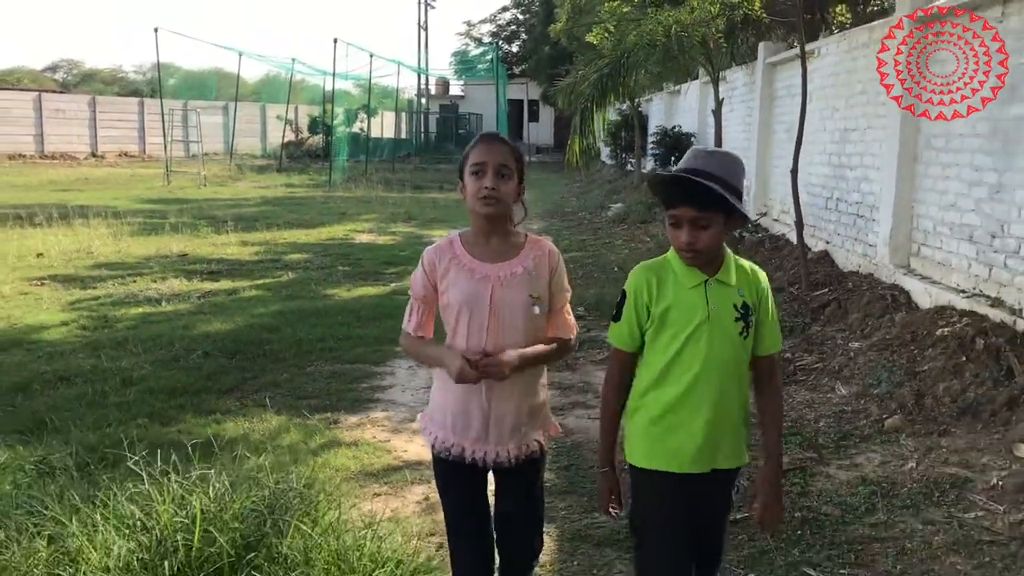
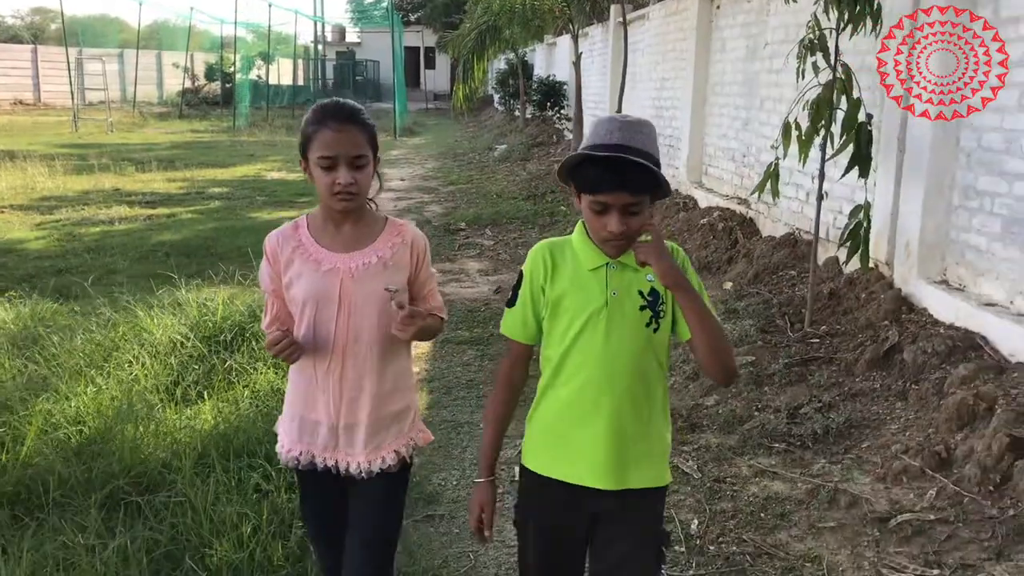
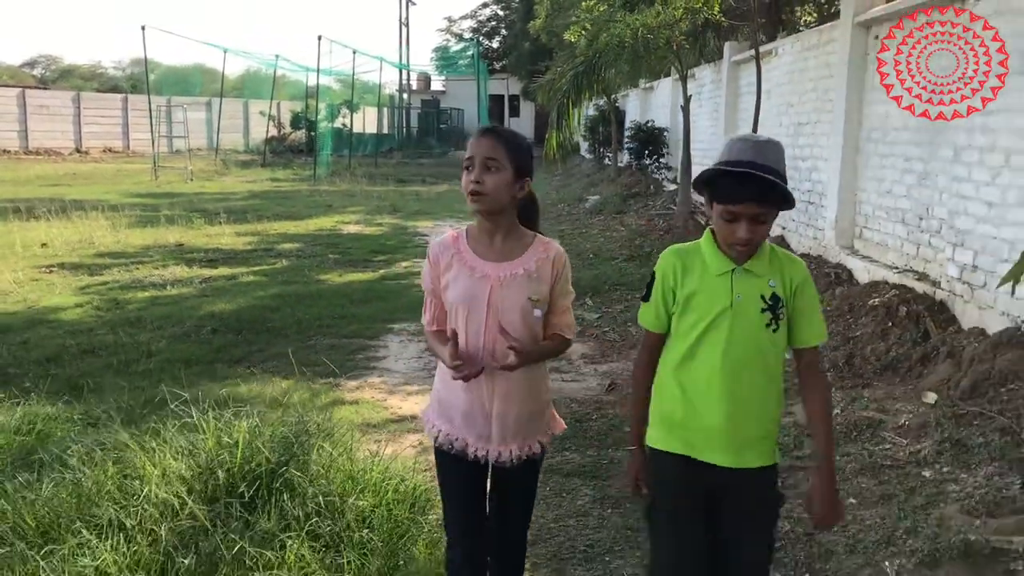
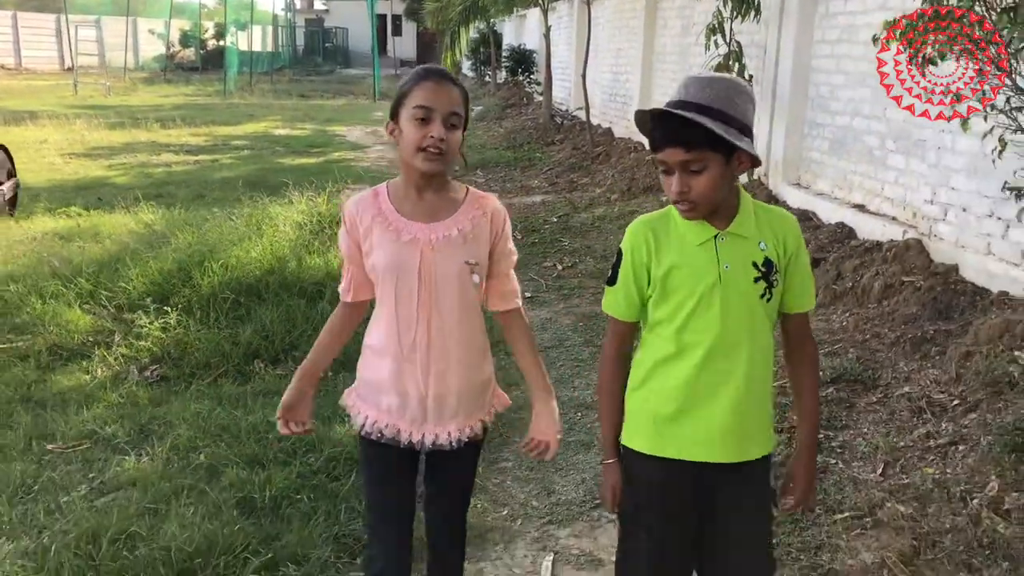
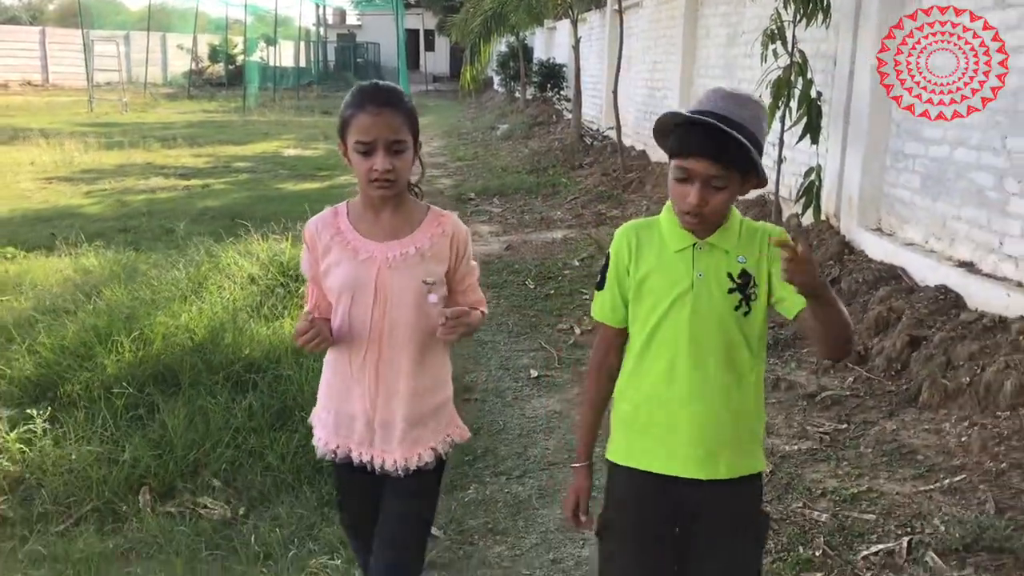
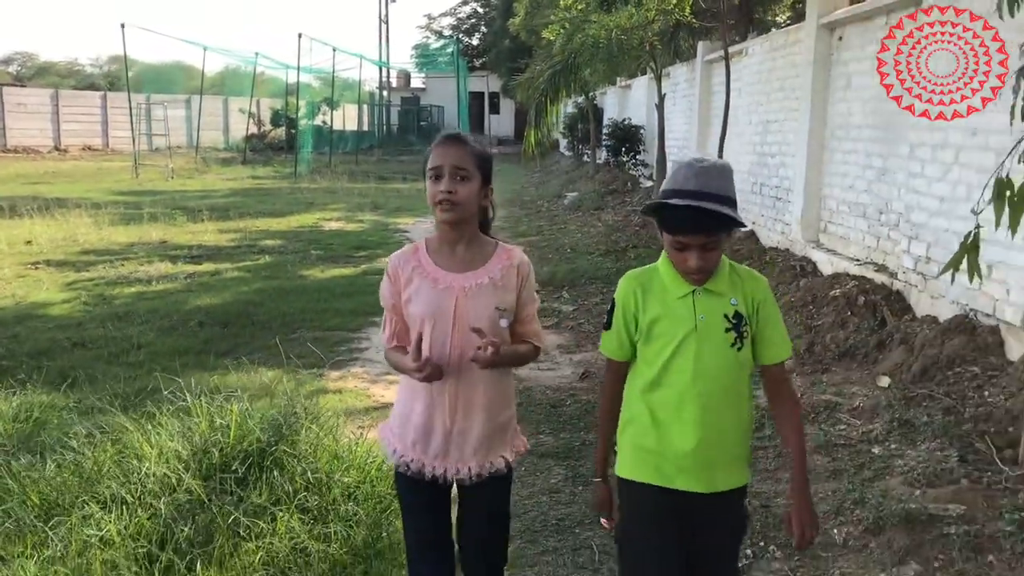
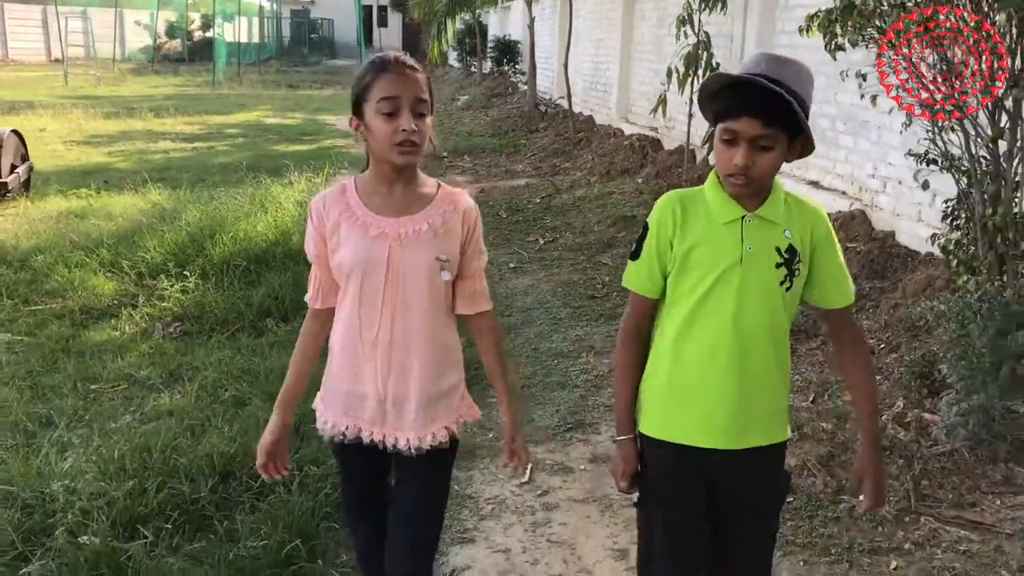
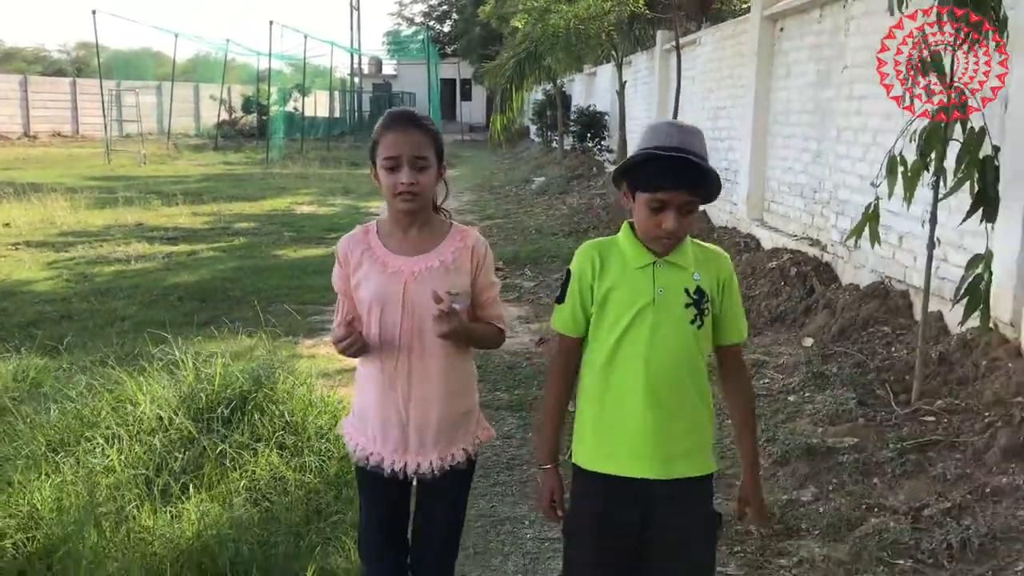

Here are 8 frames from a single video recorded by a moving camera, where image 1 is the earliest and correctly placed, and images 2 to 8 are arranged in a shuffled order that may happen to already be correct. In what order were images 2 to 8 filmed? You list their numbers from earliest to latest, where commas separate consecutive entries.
3, 6, 8, 2, 5, 4, 7
